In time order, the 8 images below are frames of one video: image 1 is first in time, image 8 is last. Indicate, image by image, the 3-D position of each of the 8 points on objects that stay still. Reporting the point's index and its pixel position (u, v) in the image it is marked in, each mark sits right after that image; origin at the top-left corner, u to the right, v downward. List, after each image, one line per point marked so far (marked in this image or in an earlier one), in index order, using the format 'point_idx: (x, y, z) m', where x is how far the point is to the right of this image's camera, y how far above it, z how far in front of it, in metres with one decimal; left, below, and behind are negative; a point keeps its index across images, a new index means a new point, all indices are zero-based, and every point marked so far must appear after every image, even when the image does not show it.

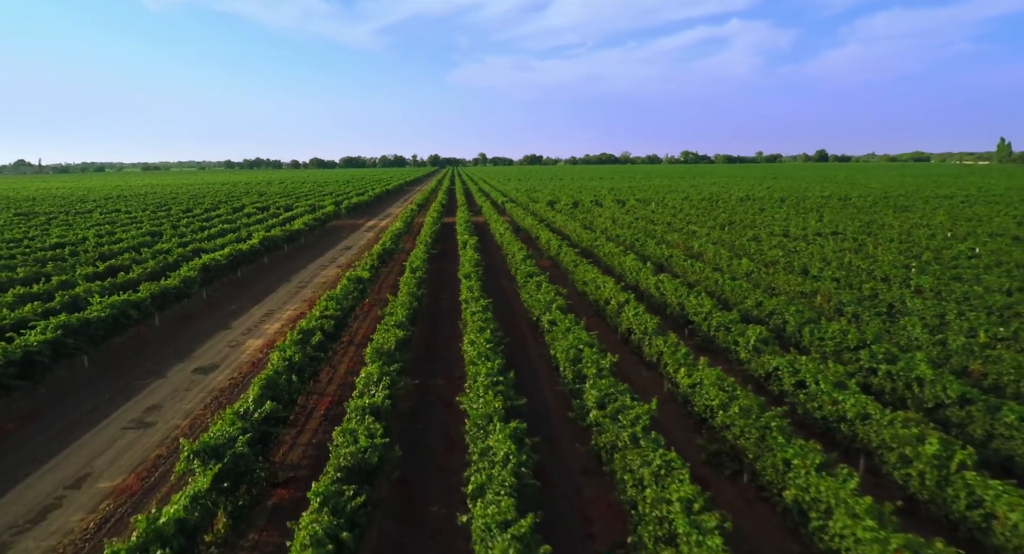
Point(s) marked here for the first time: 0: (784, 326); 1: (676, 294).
0: (+7.2, -1.3, +16.0) m
1: (+5.2, -0.6, +19.0) m
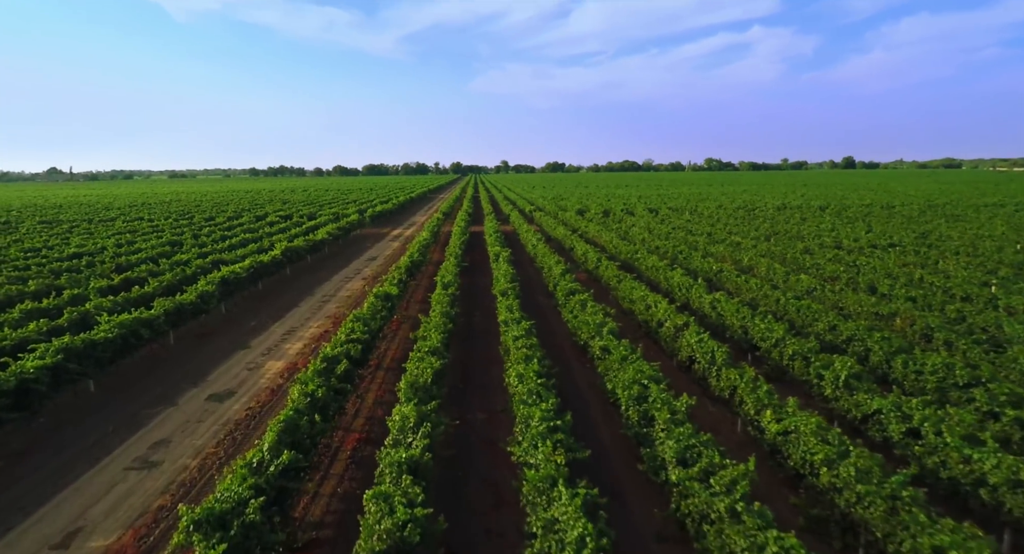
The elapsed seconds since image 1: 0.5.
0: (+8.3, -1.8, +14.0) m
1: (+6.4, -1.1, +17.1) m
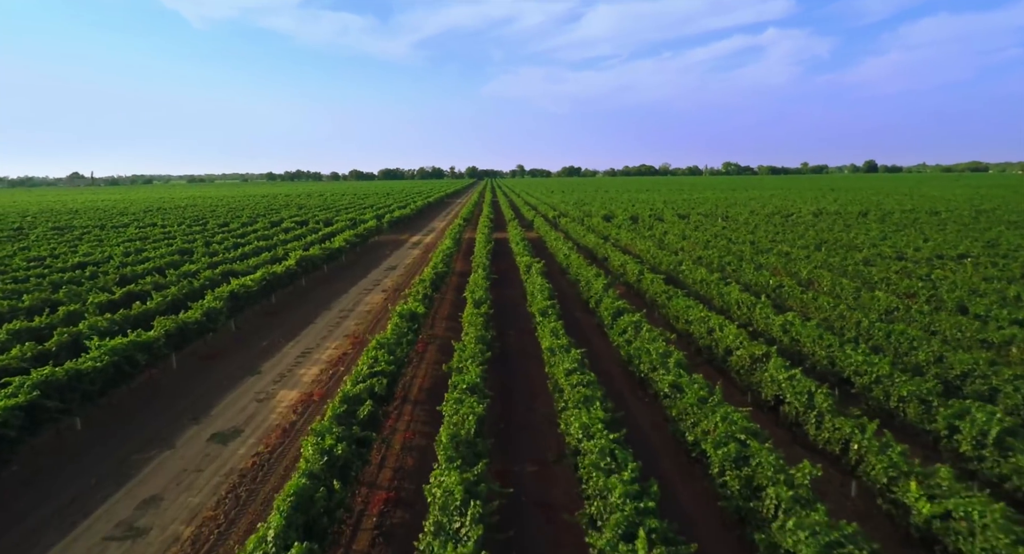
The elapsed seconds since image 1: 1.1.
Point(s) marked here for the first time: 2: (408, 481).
0: (+9.4, -2.3, +11.5) m
1: (+7.5, -1.6, +14.6) m
2: (-1.9, -3.8, +11.3) m
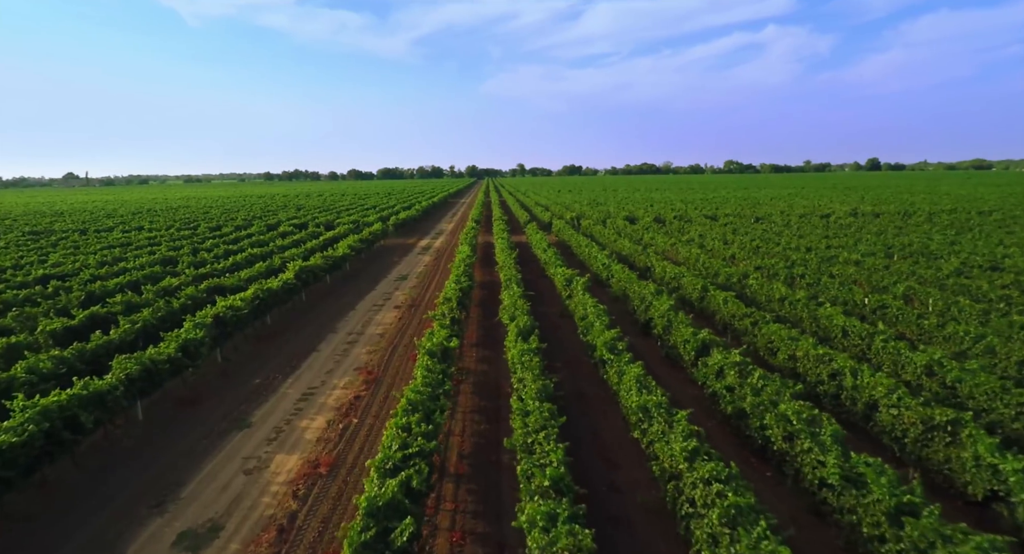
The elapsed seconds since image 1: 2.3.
0: (+10.8, -2.9, +7.7) m
1: (+8.9, -2.2, +10.8) m
2: (-0.5, -4.4, +7.4) m
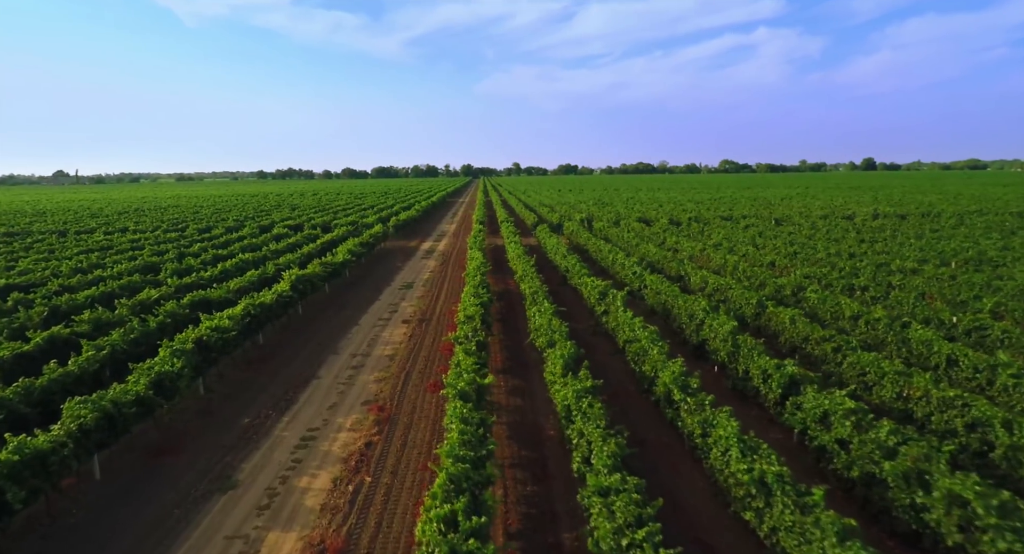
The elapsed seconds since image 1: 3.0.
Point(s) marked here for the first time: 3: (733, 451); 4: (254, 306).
0: (+11.8, -3.3, +5.1) m
1: (+9.9, -2.6, +8.2) m
2: (+0.5, -4.8, +4.7) m
3: (+3.3, -2.5, +9.0) m
4: (-8.1, -0.9, +18.9) m
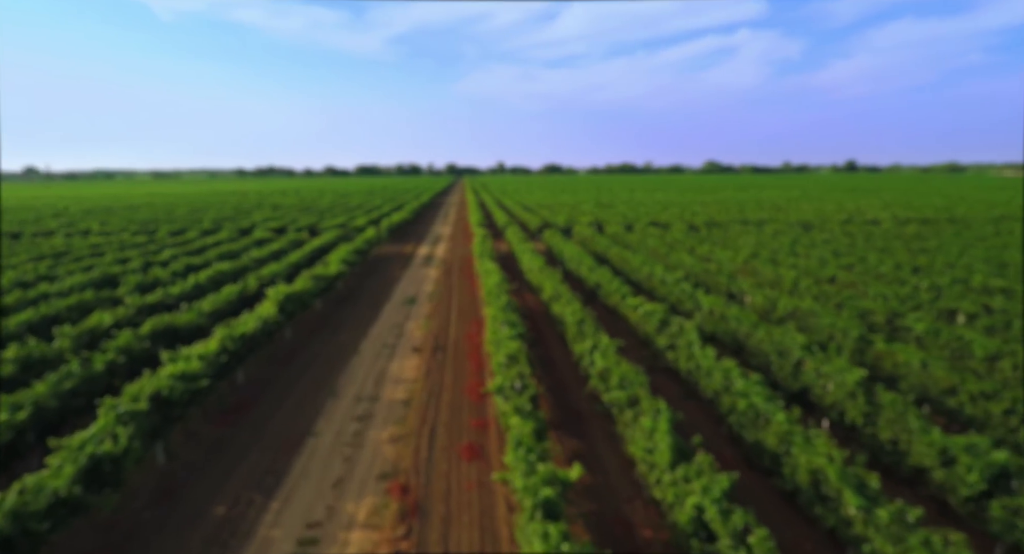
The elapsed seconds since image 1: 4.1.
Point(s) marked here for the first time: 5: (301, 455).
0: (+13.3, -4.0, +1.8) m
1: (+11.3, -3.3, +4.8) m
2: (+2.0, -5.5, +1.1) m
3: (+4.7, -3.2, +5.4) m
4: (-7.0, -1.5, +15.0) m
5: (-4.2, -3.5, +12.2) m
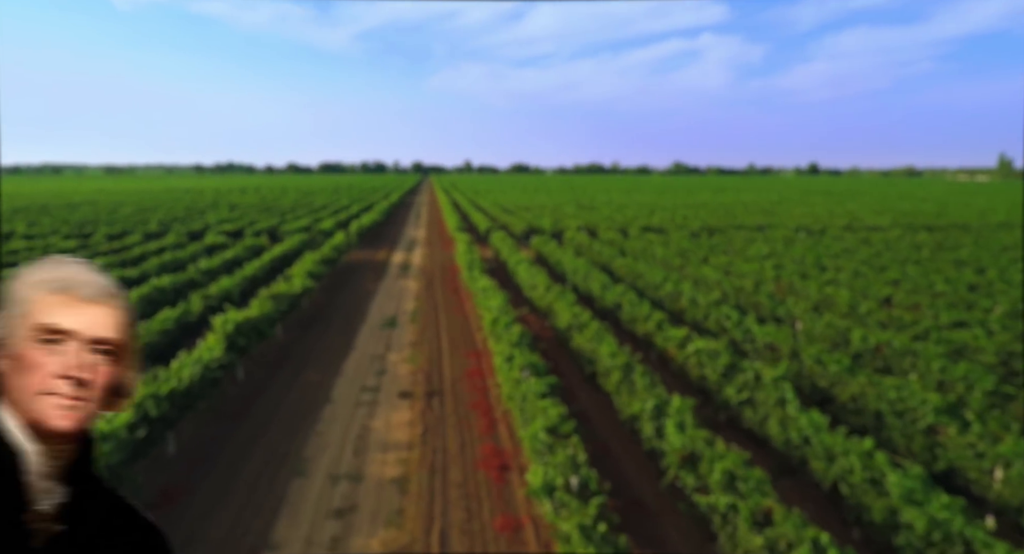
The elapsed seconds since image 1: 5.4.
0: (+14.6, -4.7, -1.3) m
1: (+12.4, -4.0, +1.6) m
2: (+3.4, -6.1, -2.6) m
3: (+5.8, -3.9, +1.8) m
4: (-6.3, -2.2, +10.8) m
5: (-3.5, -4.2, +8.1) m
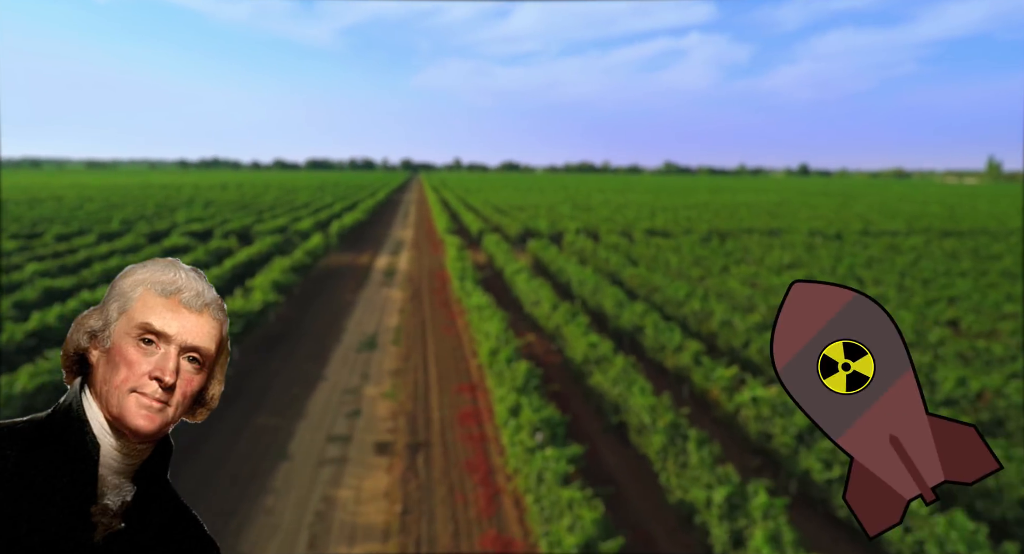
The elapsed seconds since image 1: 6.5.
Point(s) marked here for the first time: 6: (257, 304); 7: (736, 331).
0: (+15.0, -5.3, -4.2) m
1: (+12.8, -4.6, -1.3) m
2: (+3.8, -6.7, -5.8) m
3: (+6.2, -4.4, -1.2) m
4: (-6.2, -2.6, +7.5) m
5: (-3.2, -4.7, +4.8) m
6: (-7.9, -0.7, +18.7) m
7: (+5.9, -1.3, +15.6) m
